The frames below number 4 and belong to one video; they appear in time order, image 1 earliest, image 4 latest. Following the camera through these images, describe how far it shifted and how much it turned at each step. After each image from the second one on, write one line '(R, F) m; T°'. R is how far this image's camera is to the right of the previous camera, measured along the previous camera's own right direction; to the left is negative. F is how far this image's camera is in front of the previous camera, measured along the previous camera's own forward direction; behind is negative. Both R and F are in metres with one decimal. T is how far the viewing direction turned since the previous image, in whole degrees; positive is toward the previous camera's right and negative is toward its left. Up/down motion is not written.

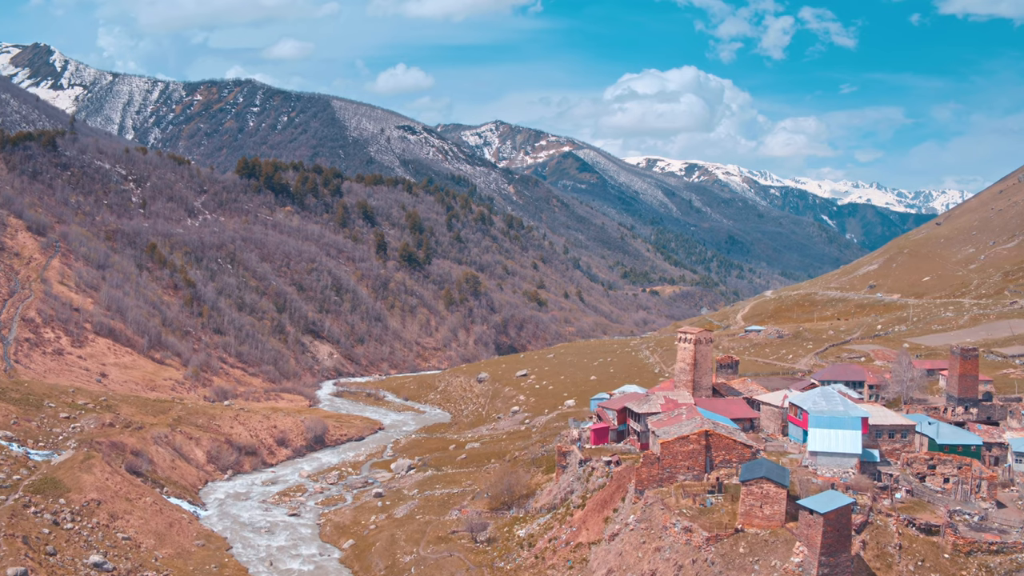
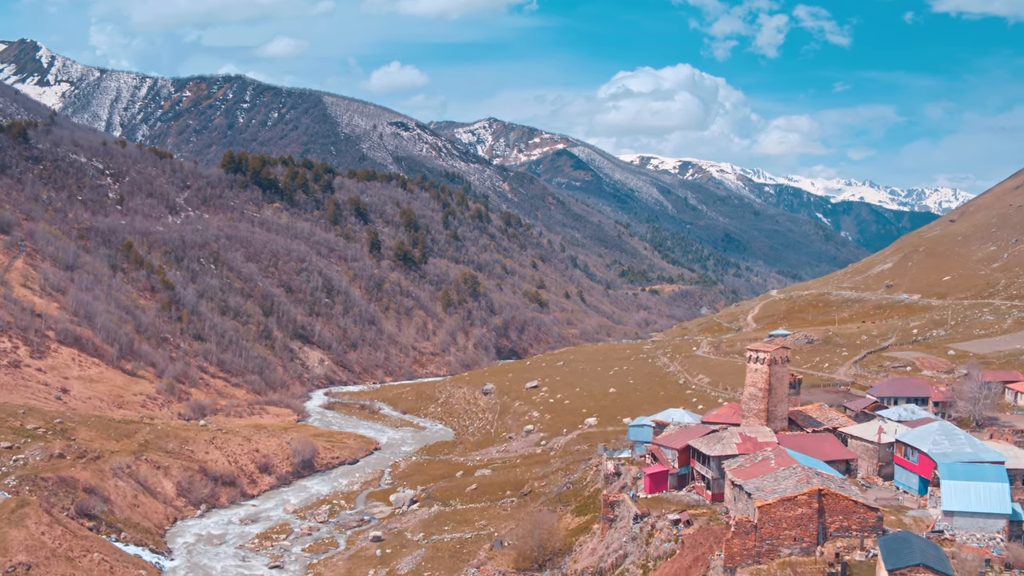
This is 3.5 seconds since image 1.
(-1.9, +8.1) m; +1°
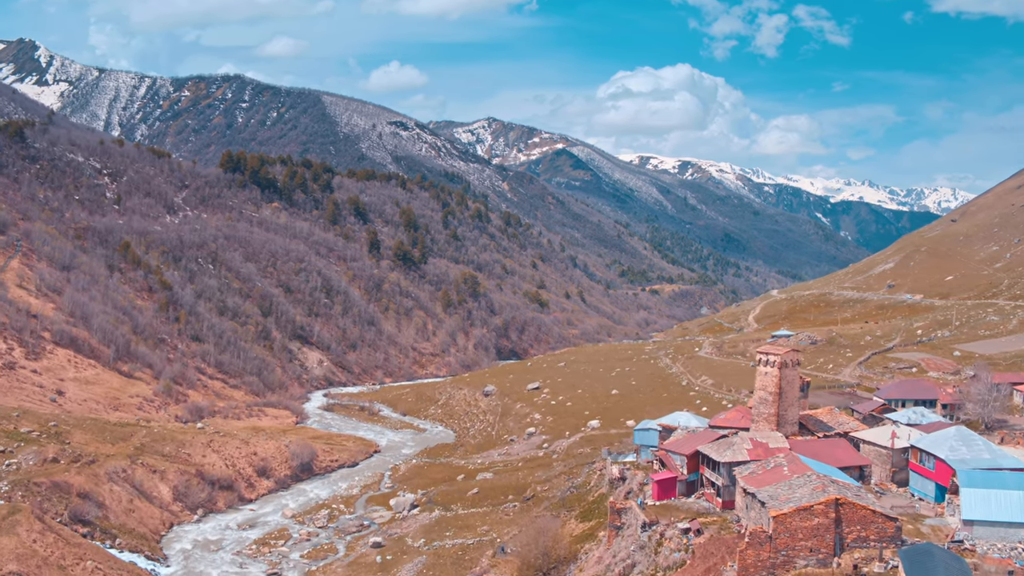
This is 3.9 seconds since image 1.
(-0.2, +0.9) m; 0°
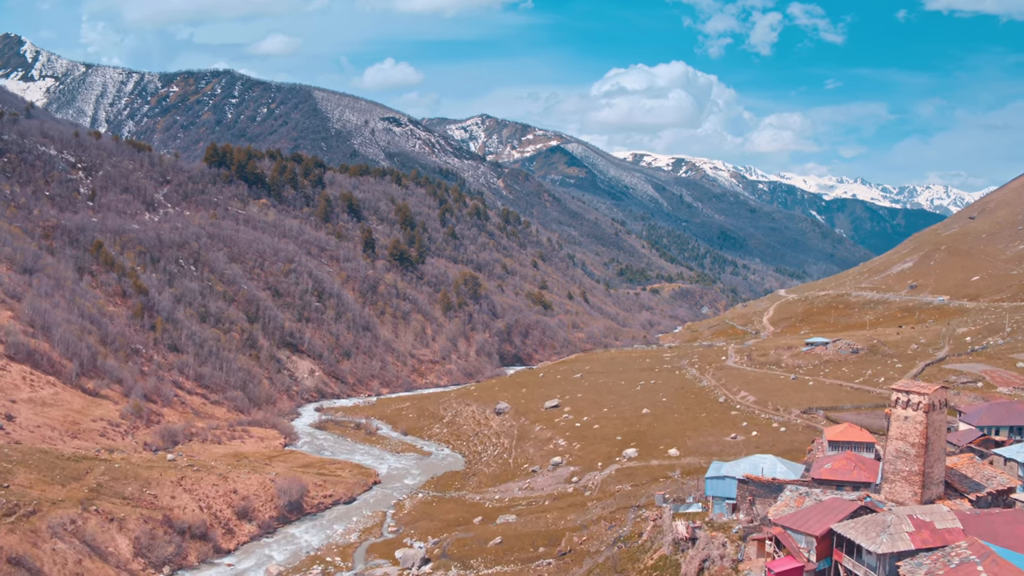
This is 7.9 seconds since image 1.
(-2.2, +8.6) m; +1°
